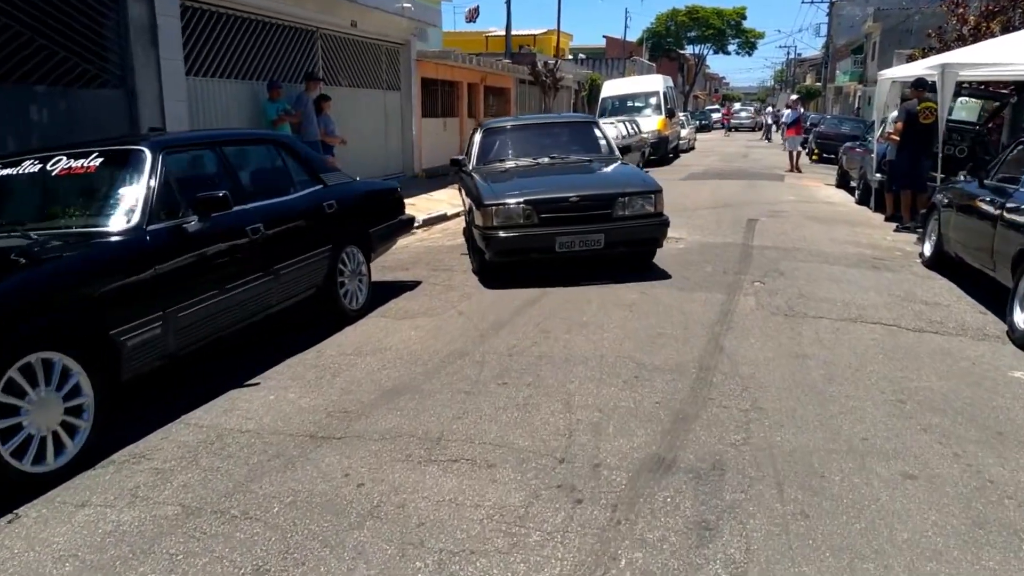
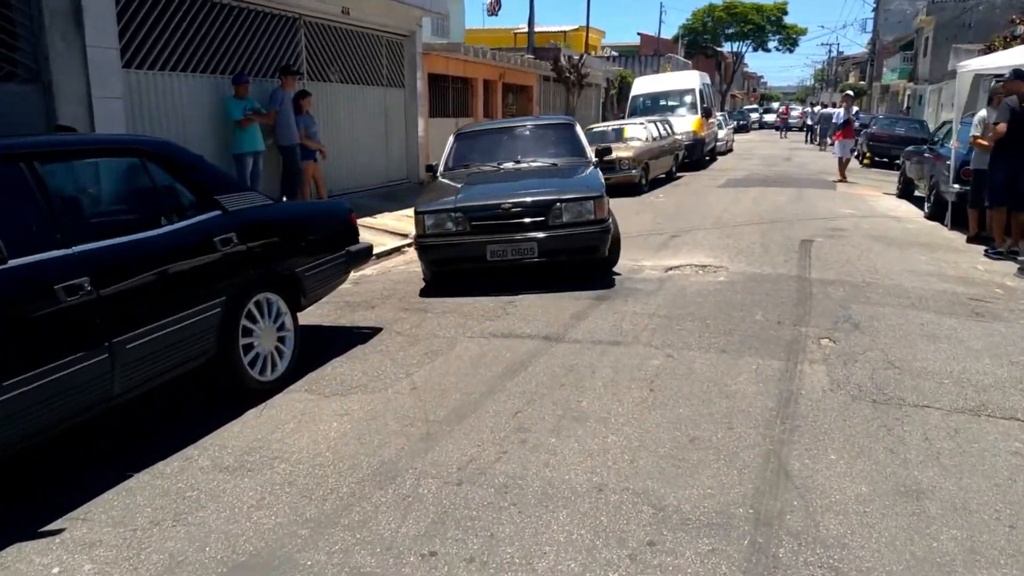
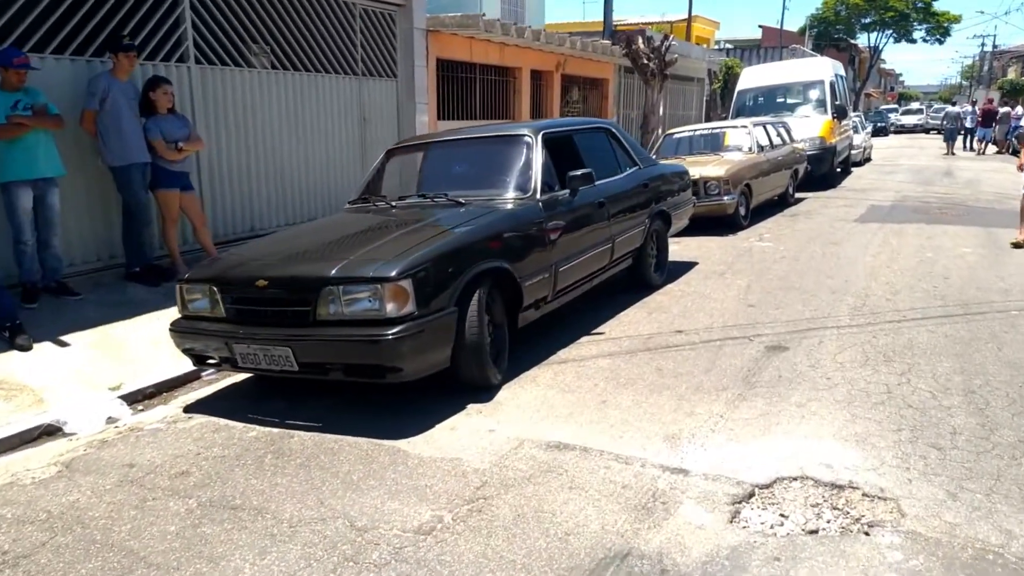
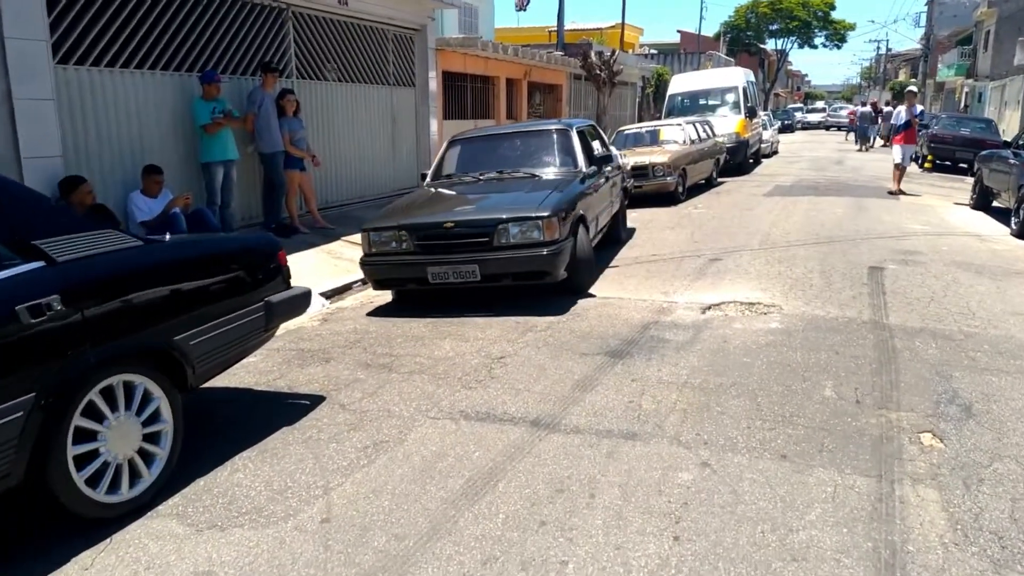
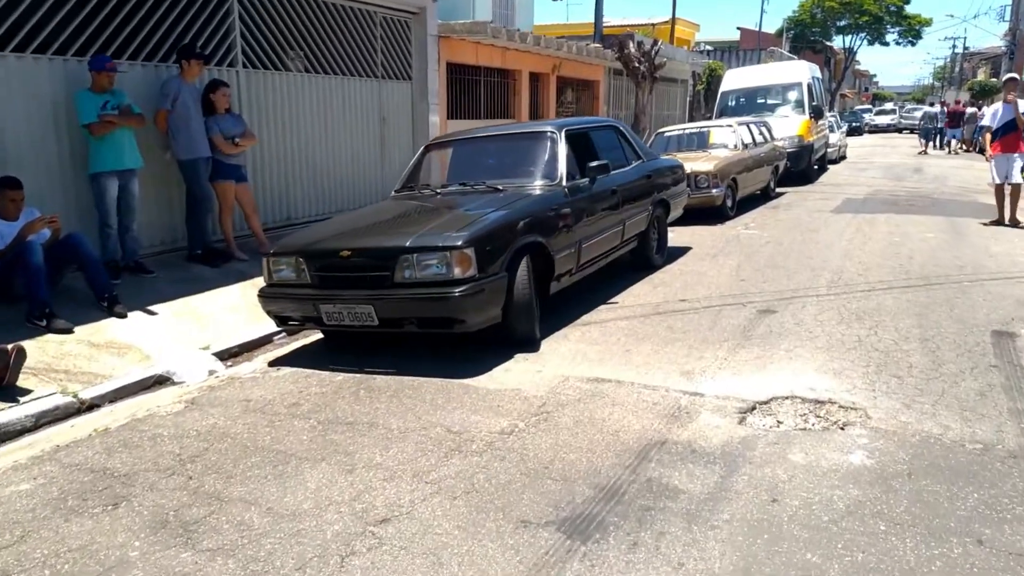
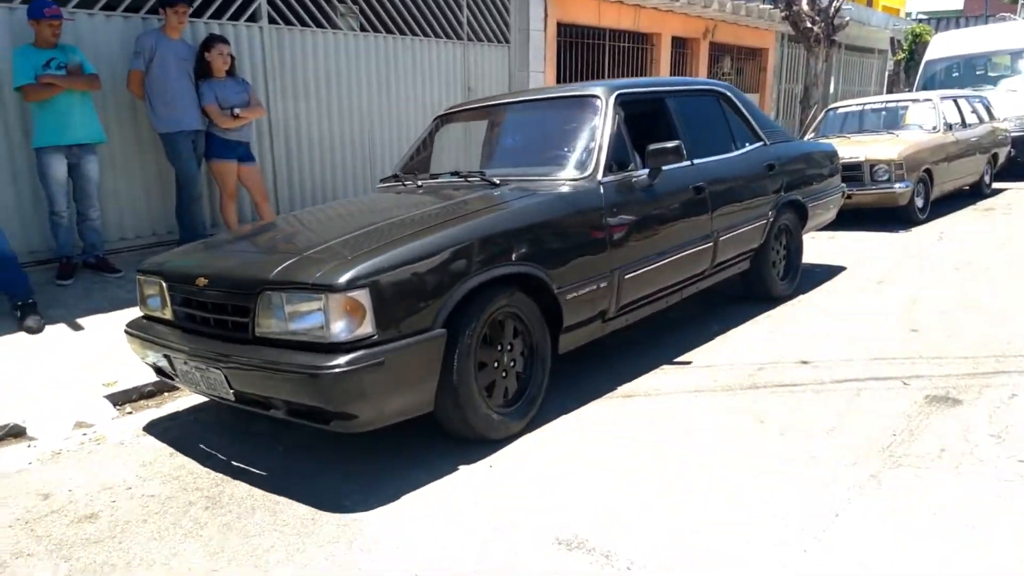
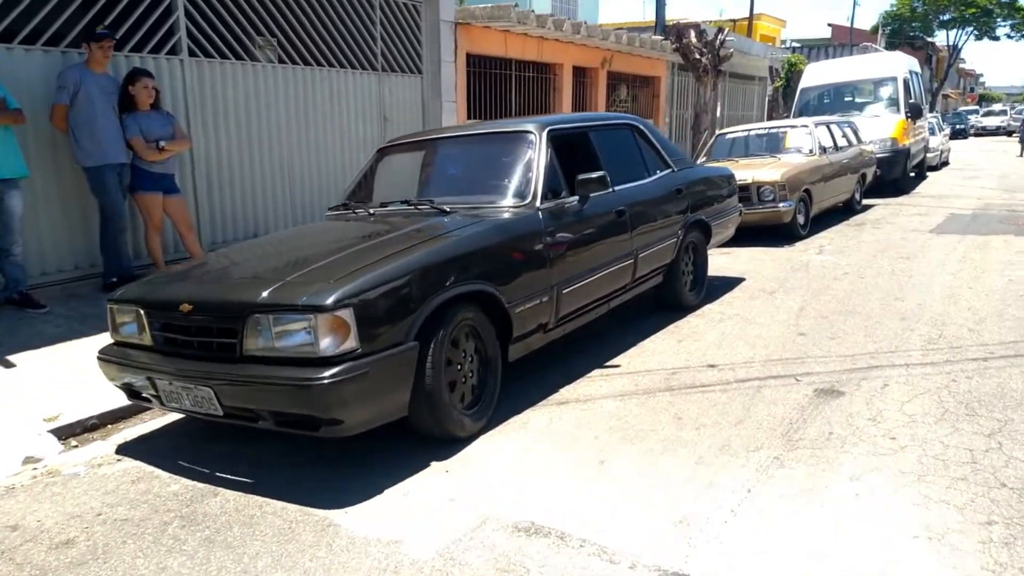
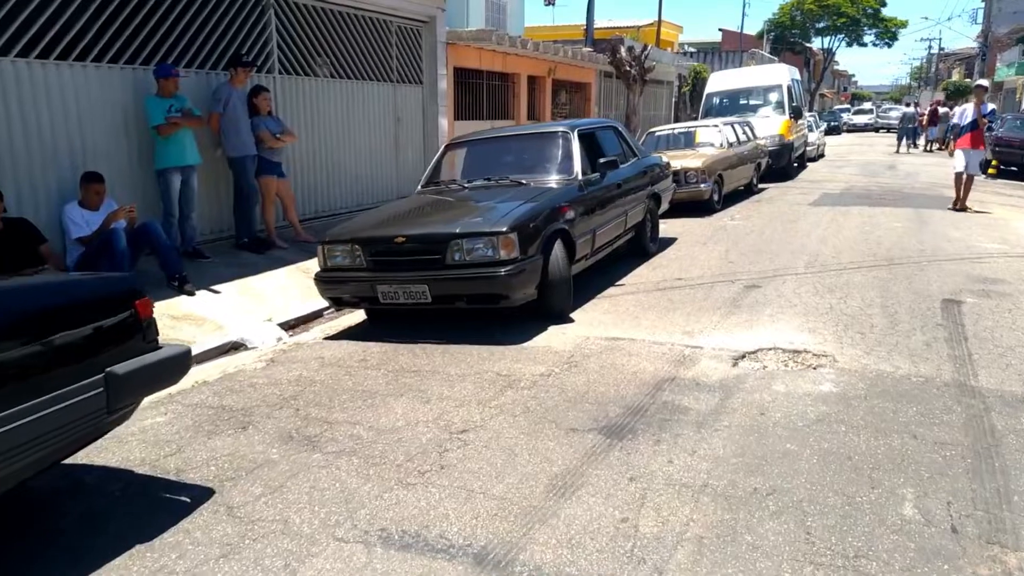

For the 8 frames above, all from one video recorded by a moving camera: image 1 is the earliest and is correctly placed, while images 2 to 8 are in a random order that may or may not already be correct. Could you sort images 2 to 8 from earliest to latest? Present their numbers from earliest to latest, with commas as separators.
2, 4, 8, 5, 3, 7, 6
